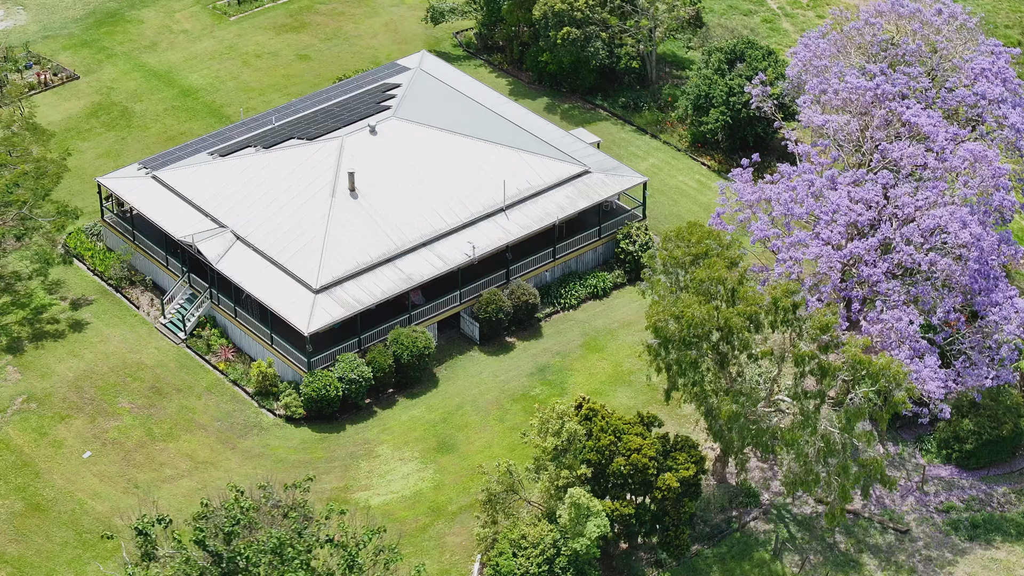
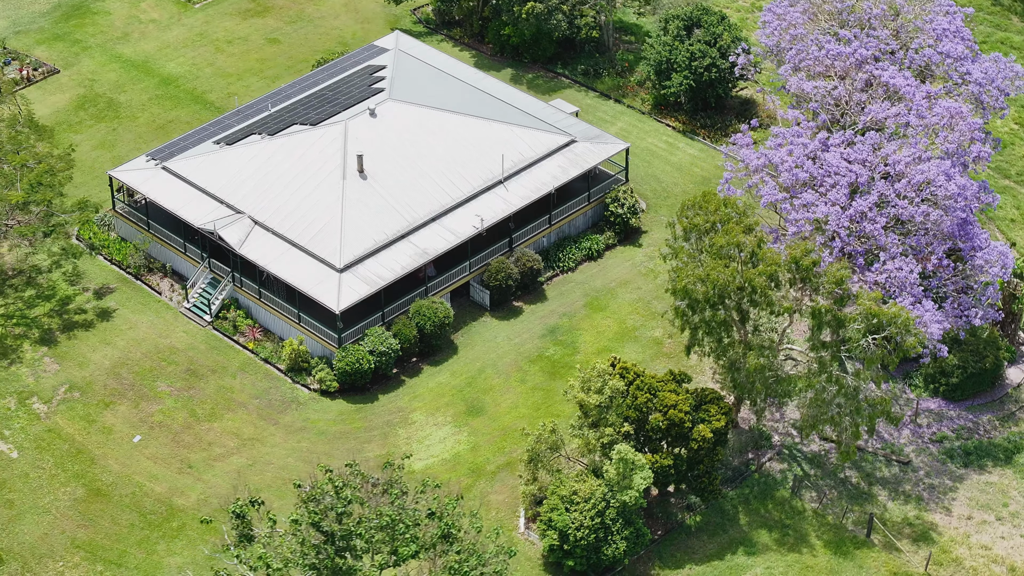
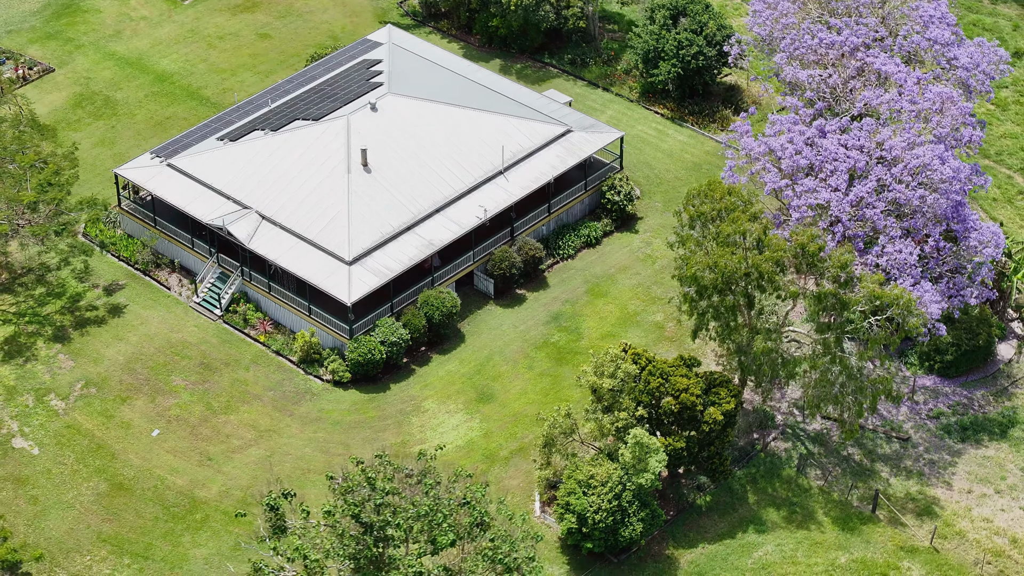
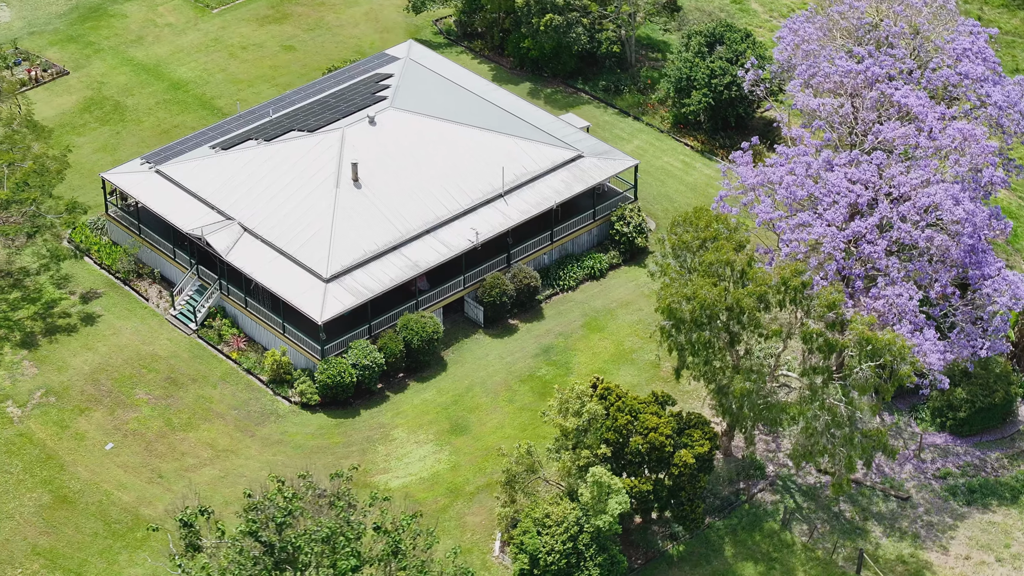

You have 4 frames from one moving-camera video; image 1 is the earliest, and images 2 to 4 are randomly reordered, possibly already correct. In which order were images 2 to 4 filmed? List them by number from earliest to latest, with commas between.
4, 2, 3
